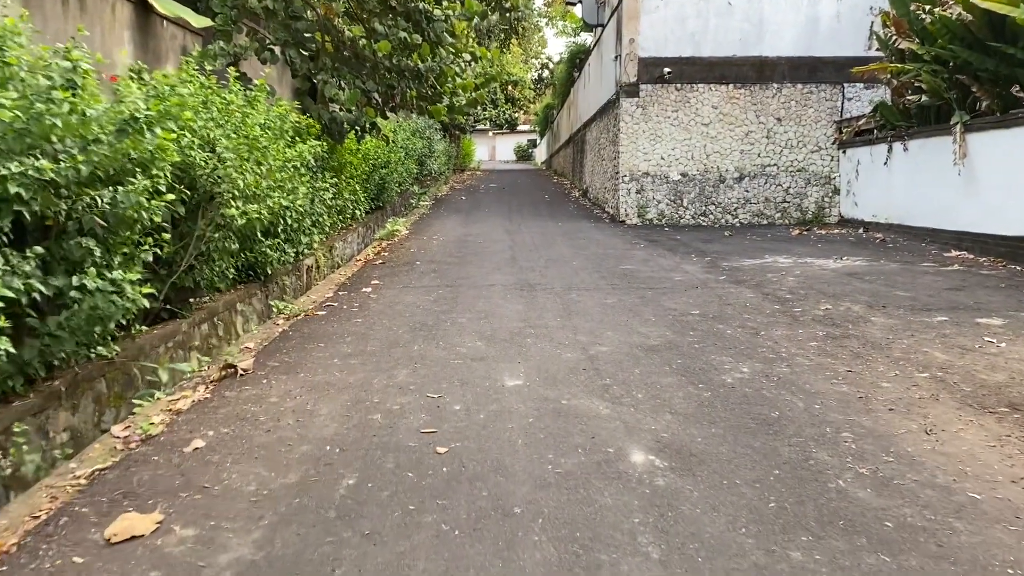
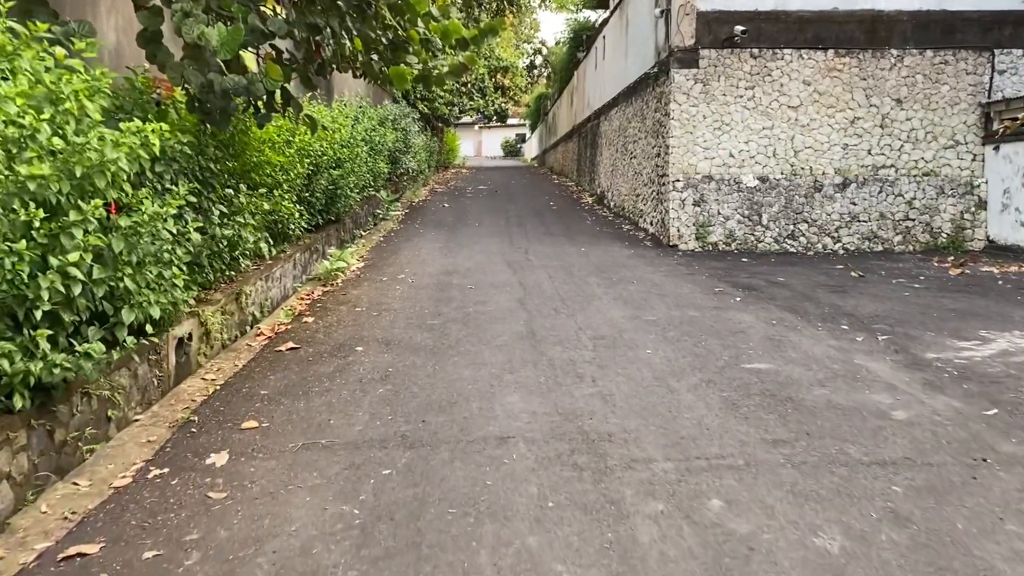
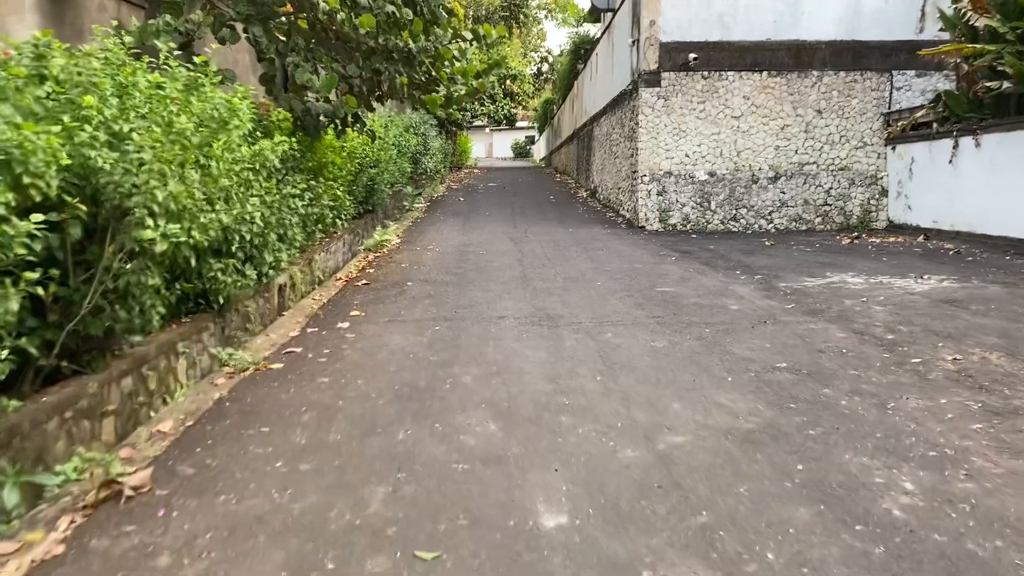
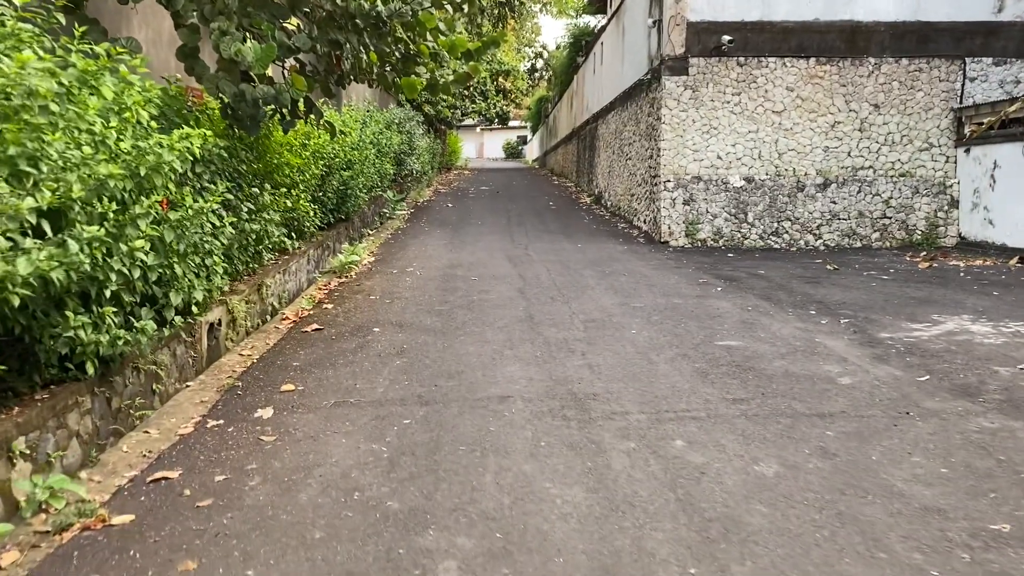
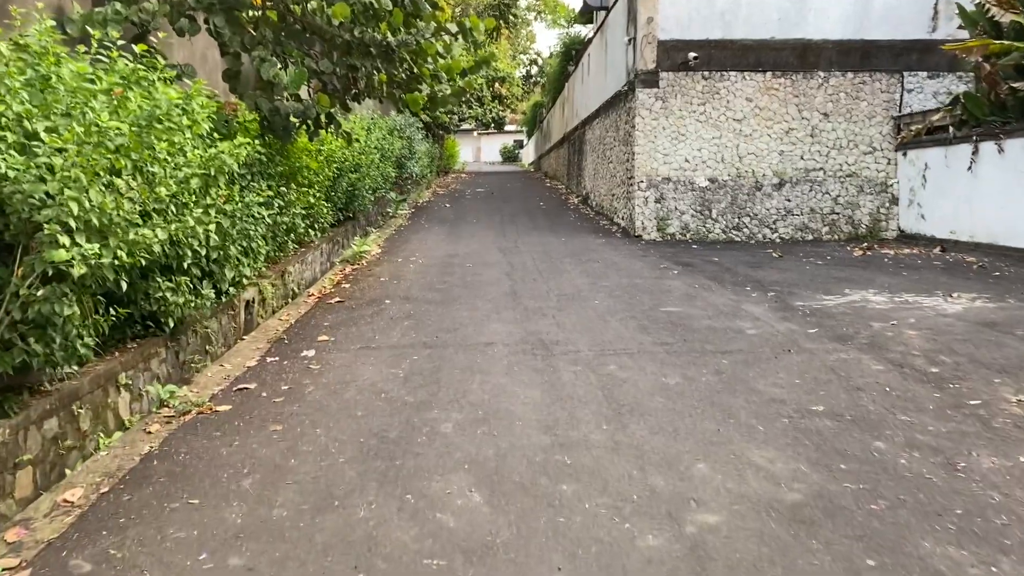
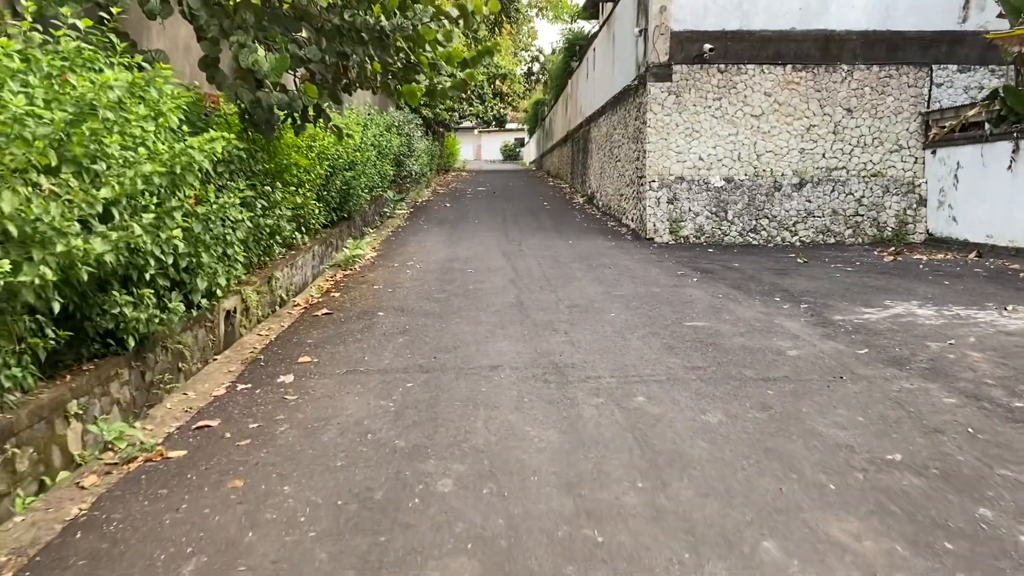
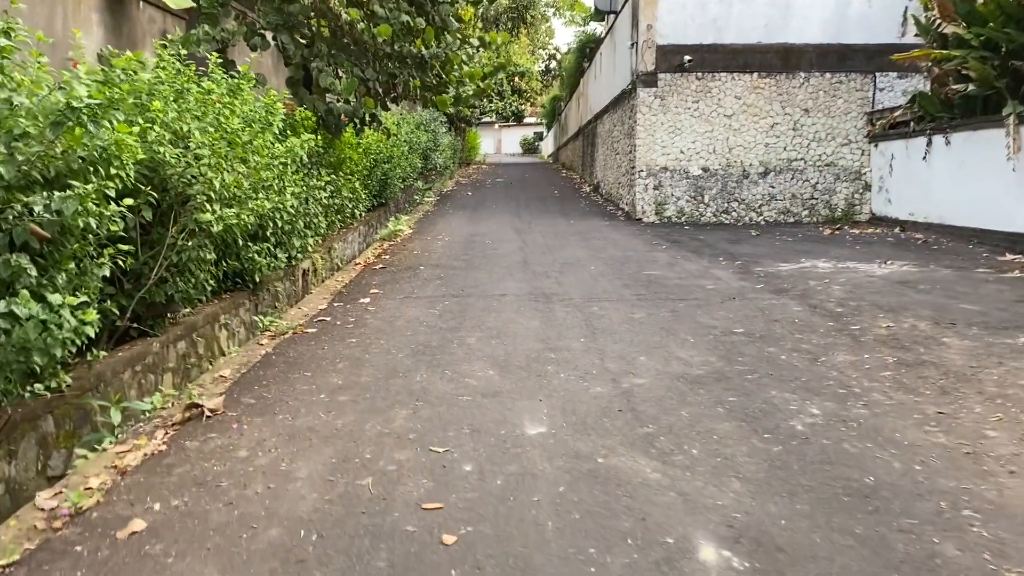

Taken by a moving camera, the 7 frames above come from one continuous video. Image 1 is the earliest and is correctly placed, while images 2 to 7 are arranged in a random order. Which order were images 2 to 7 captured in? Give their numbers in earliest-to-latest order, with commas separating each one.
7, 3, 5, 6, 4, 2
